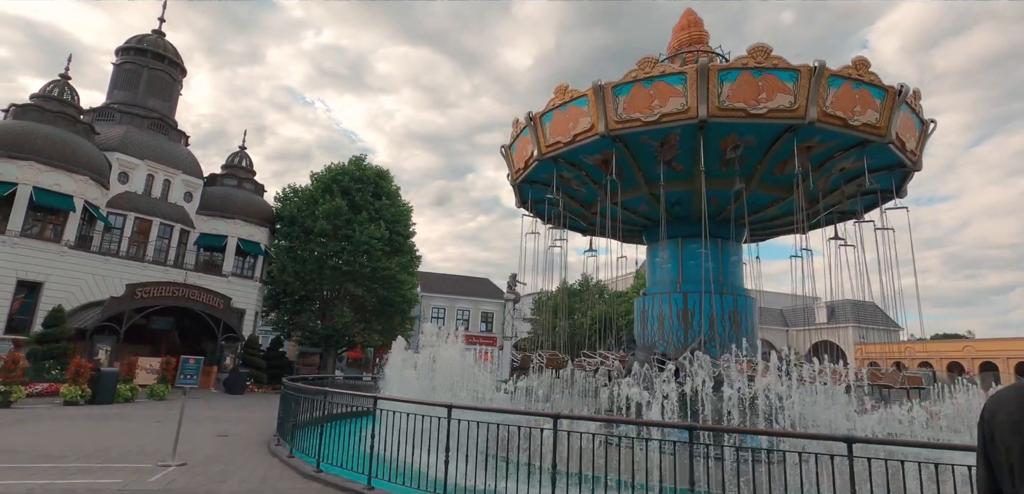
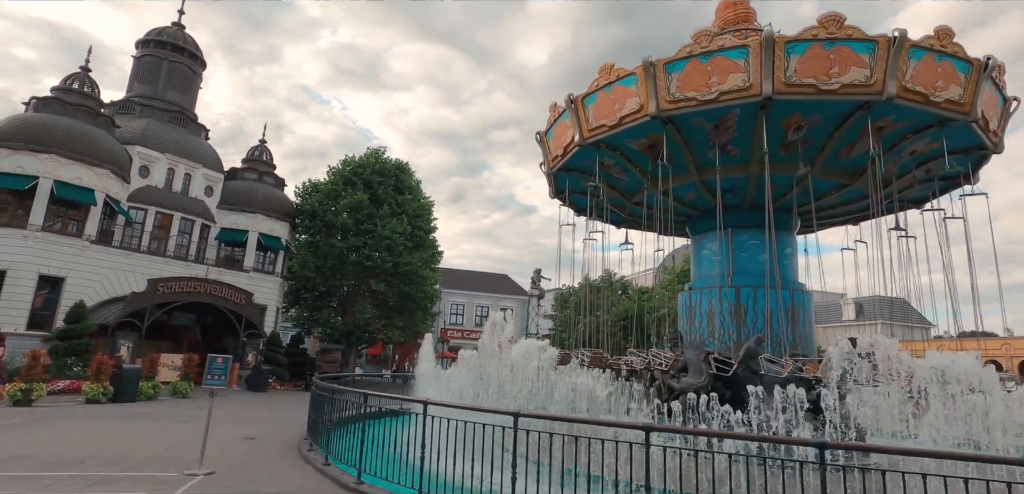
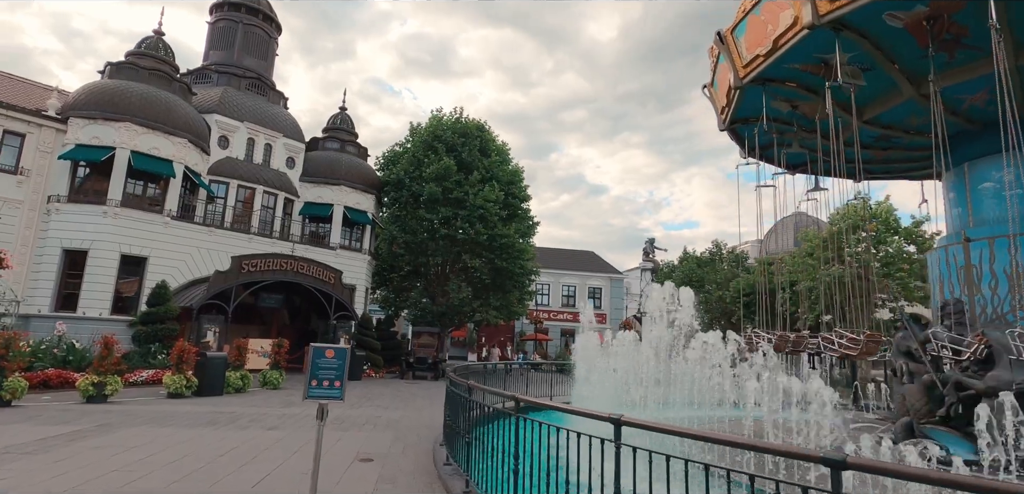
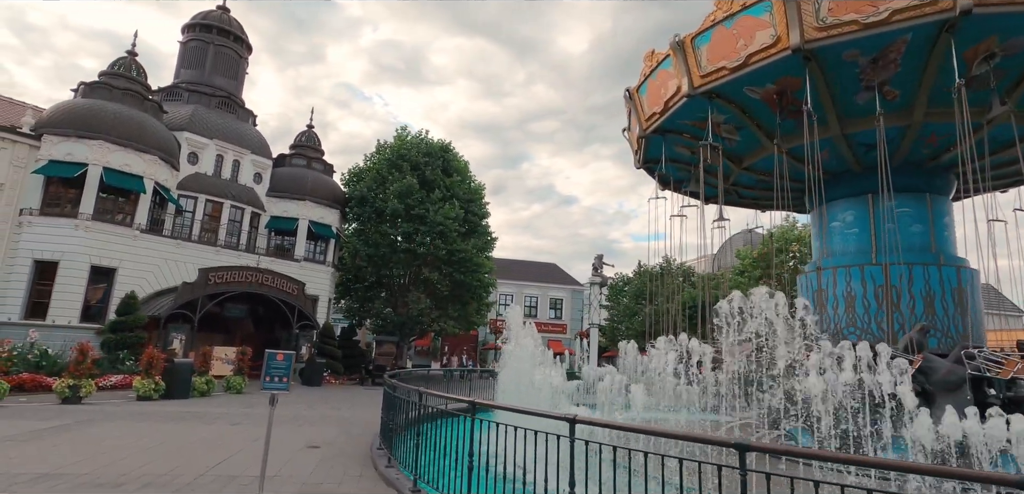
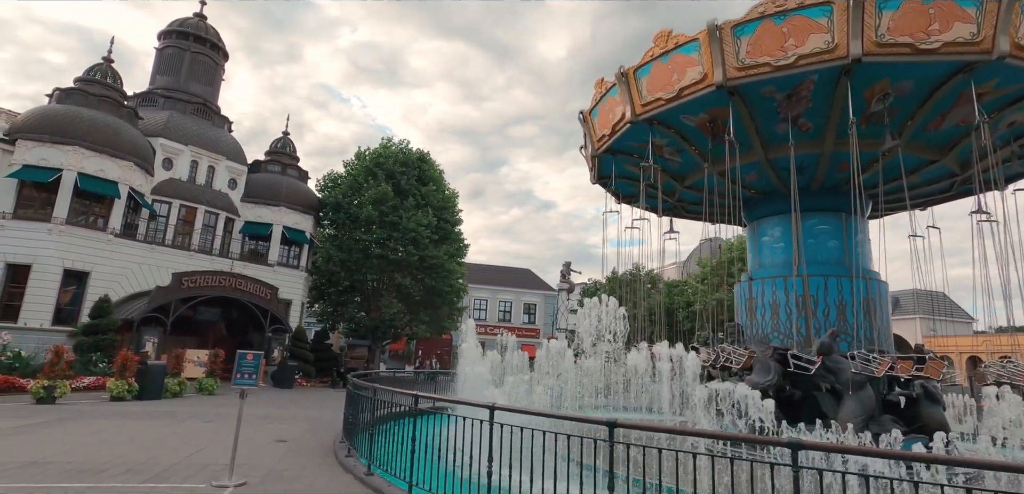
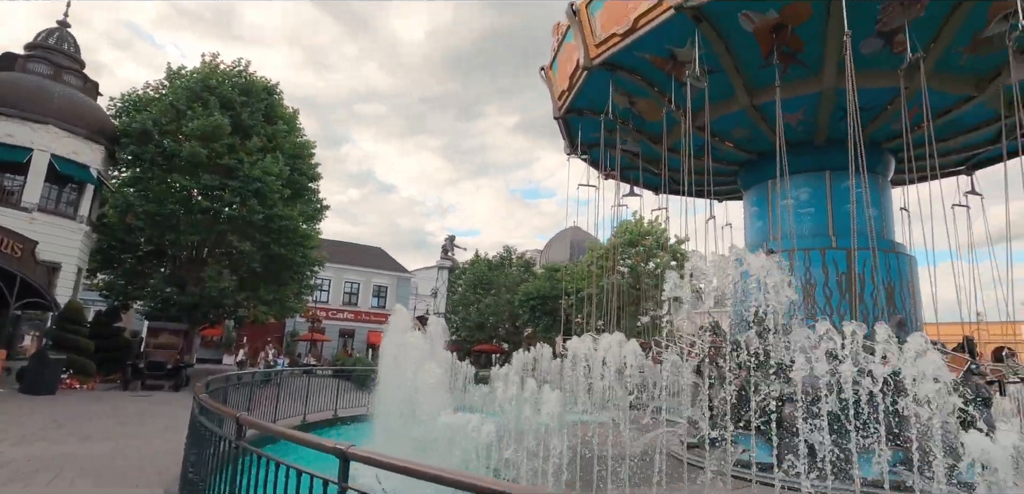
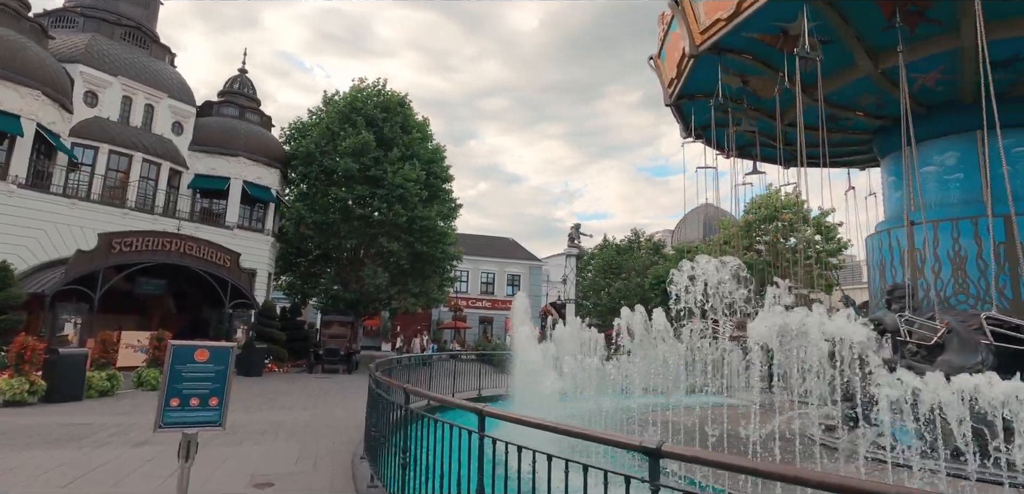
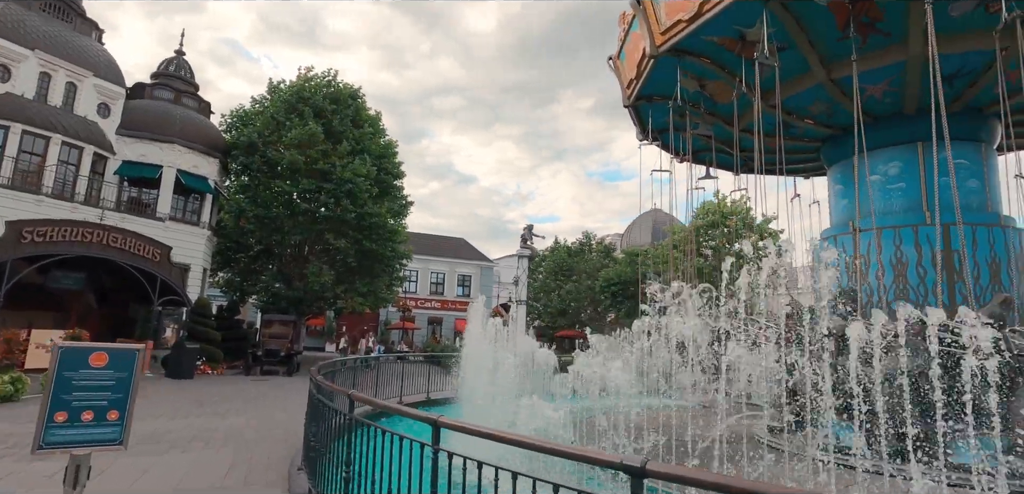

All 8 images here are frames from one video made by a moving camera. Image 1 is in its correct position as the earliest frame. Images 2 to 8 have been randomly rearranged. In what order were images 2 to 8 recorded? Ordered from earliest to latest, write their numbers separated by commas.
2, 5, 4, 3, 7, 8, 6
